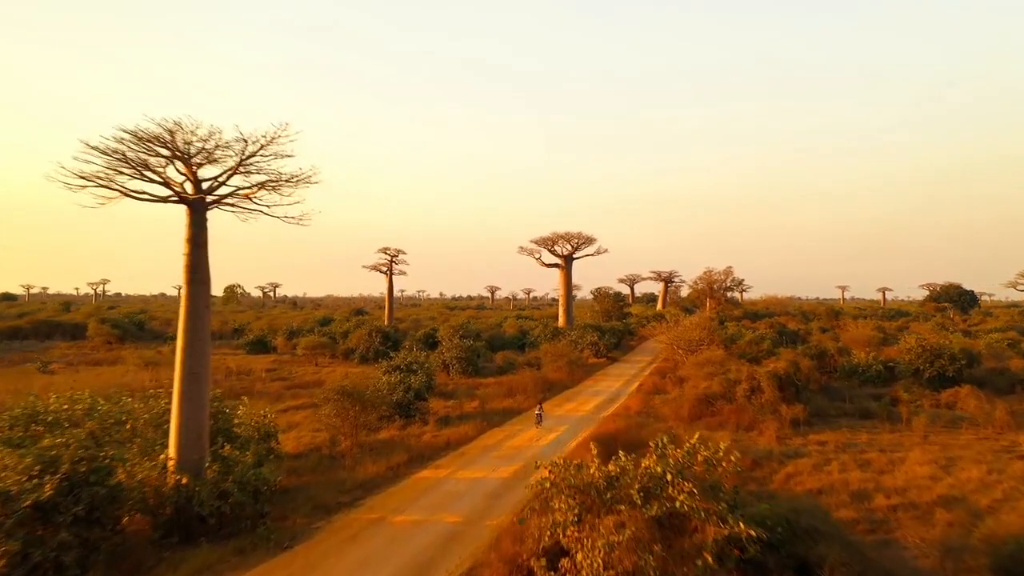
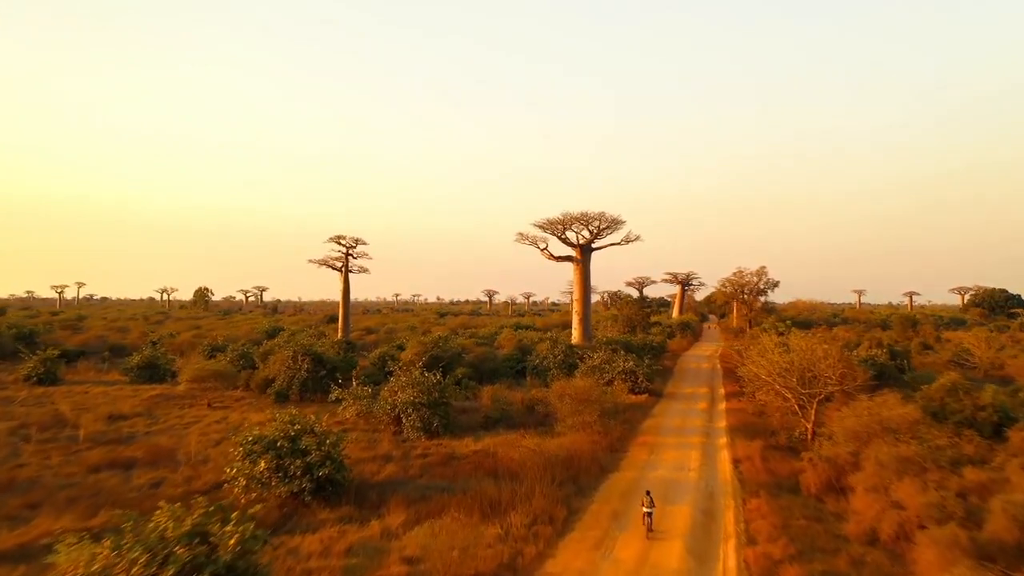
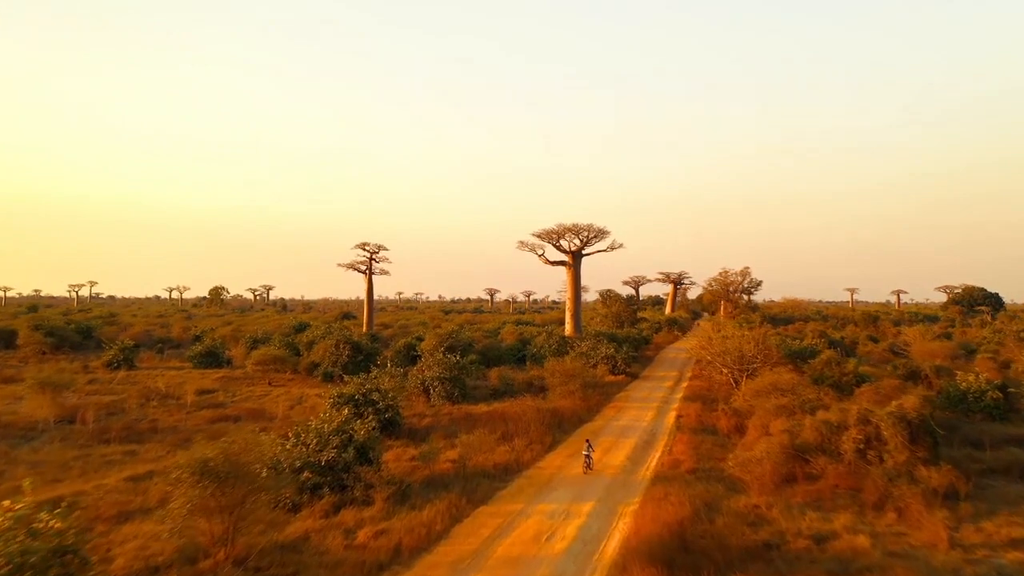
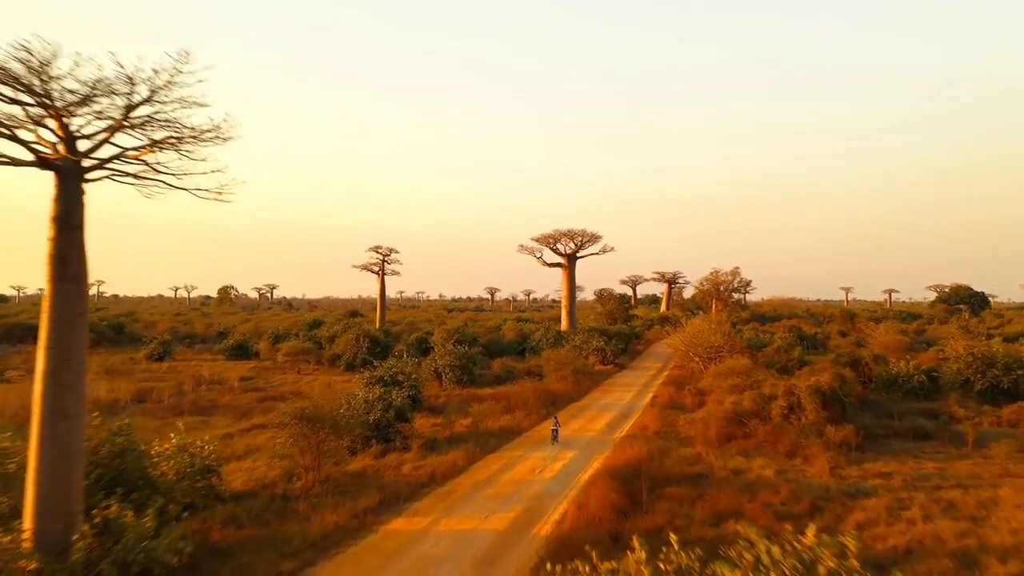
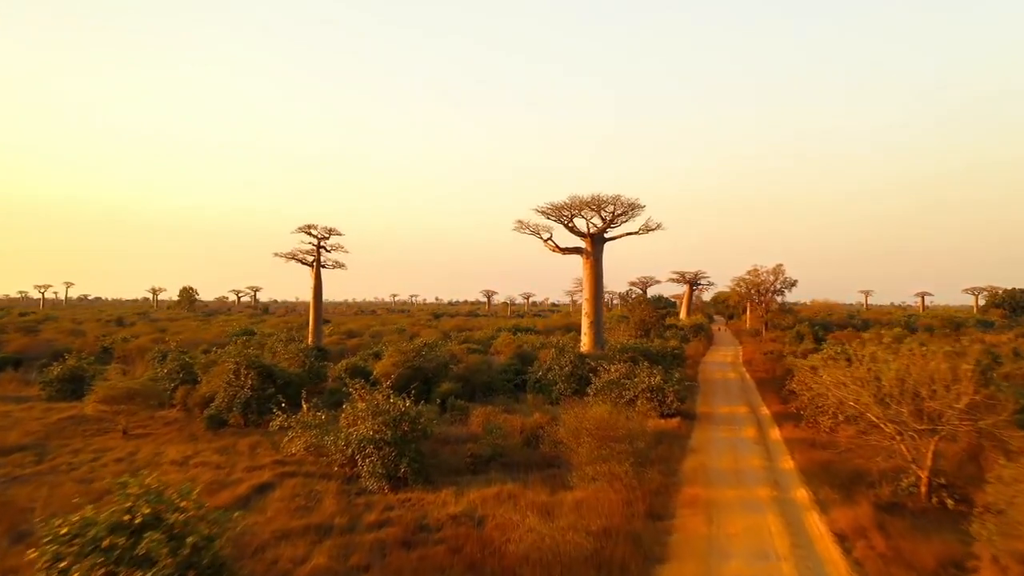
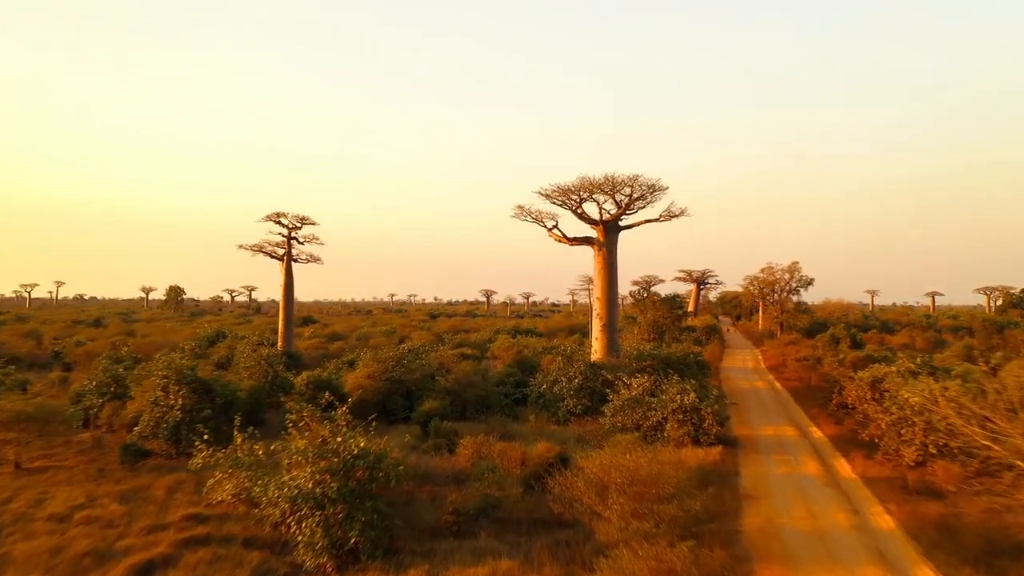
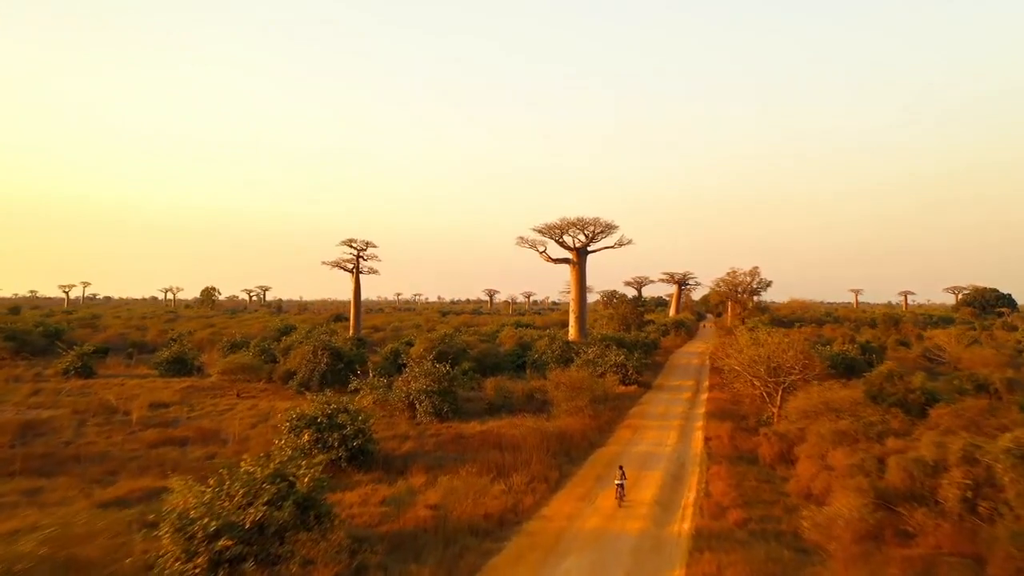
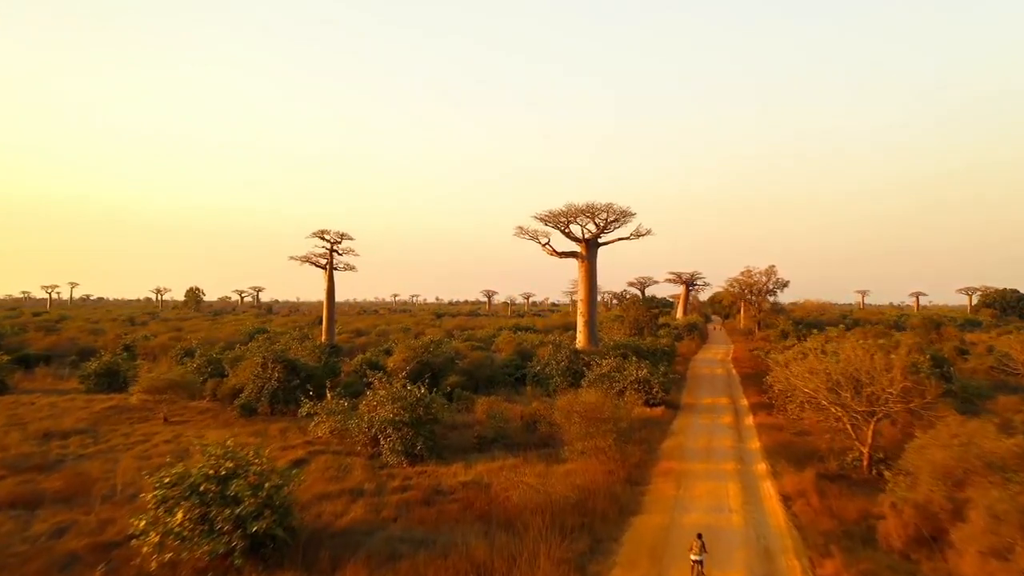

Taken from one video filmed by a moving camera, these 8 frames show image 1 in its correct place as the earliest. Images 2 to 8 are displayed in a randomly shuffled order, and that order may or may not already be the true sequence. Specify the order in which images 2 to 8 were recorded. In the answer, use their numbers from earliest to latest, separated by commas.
4, 3, 7, 2, 8, 5, 6
